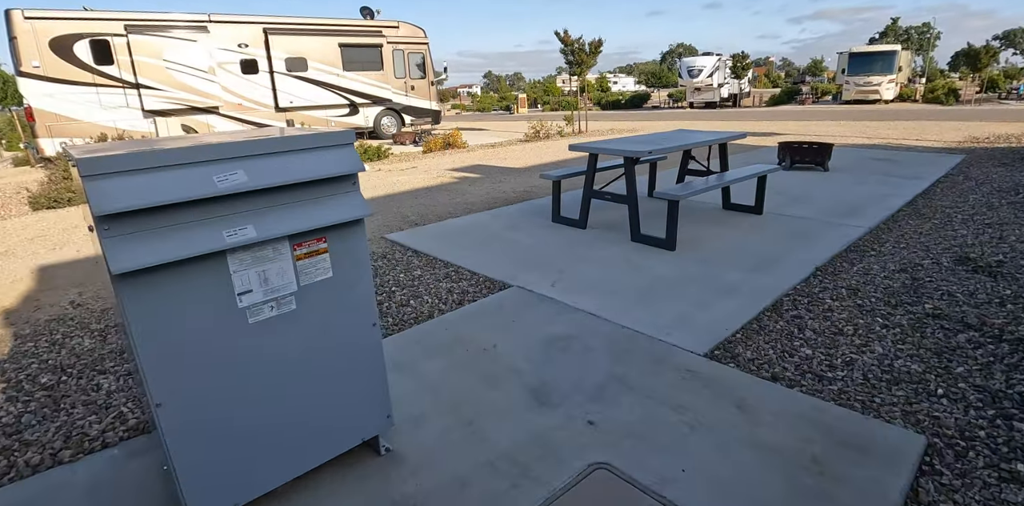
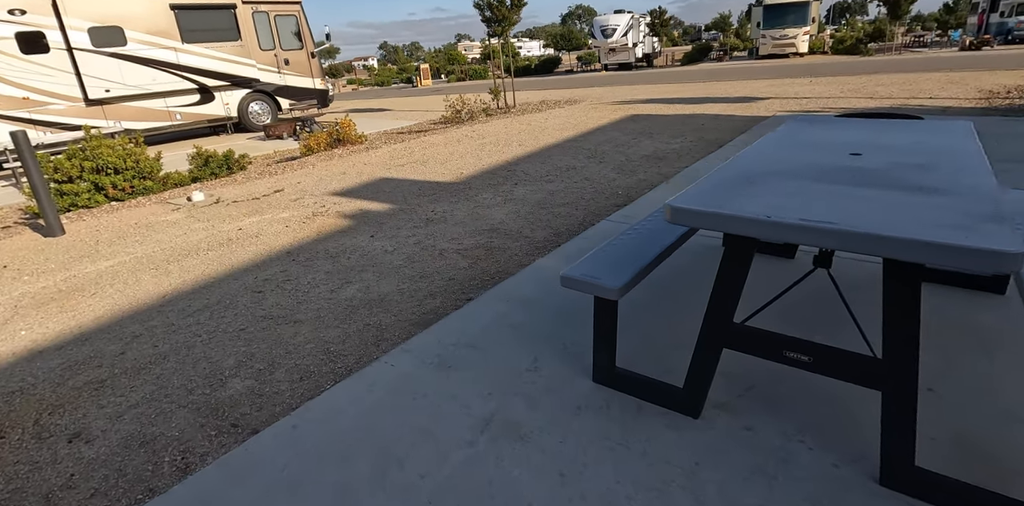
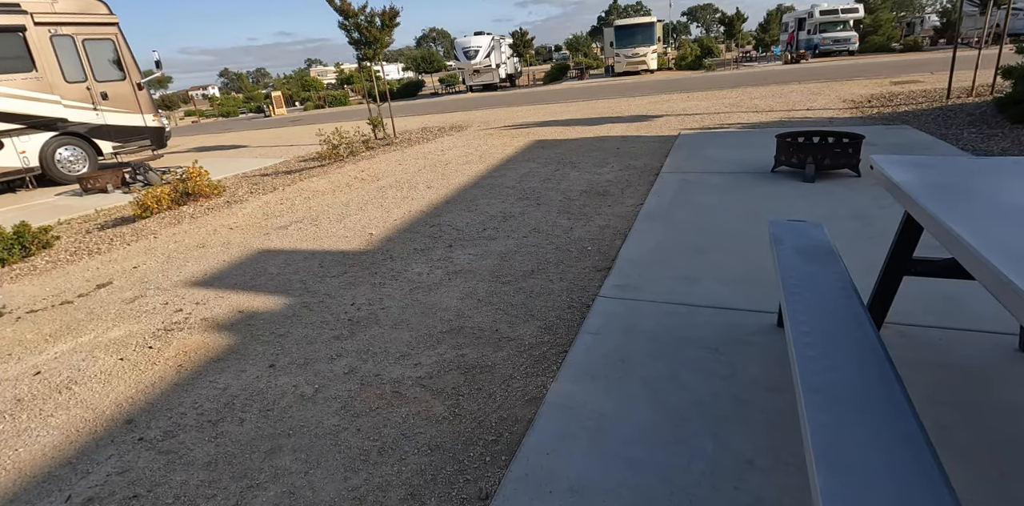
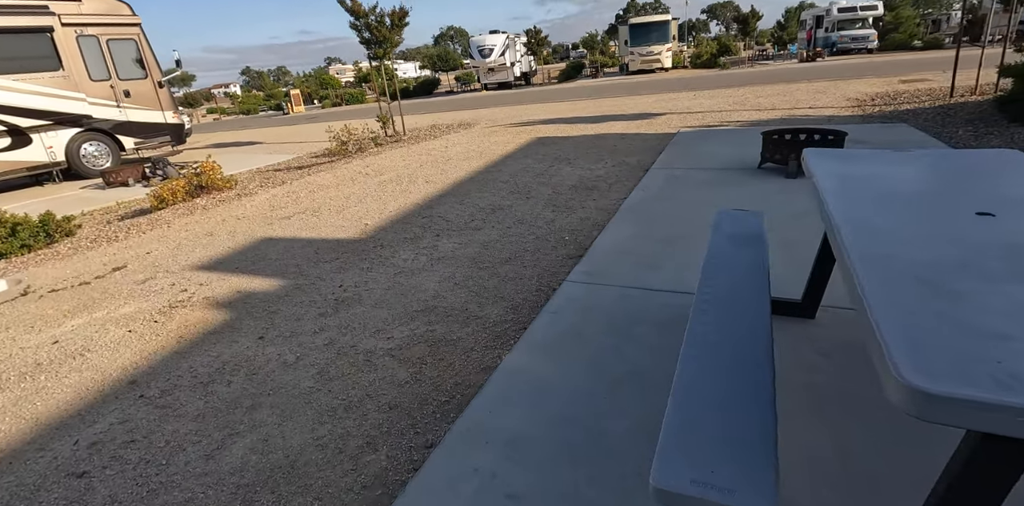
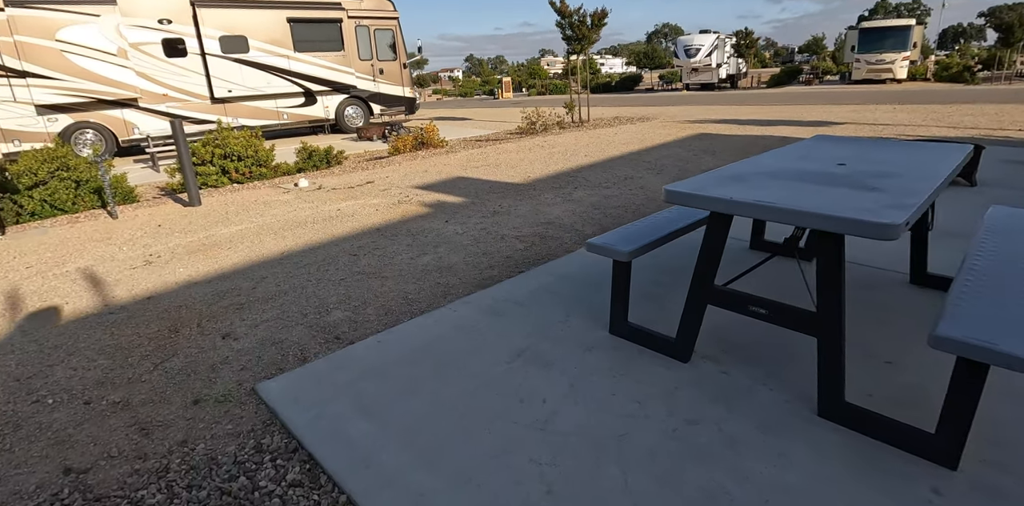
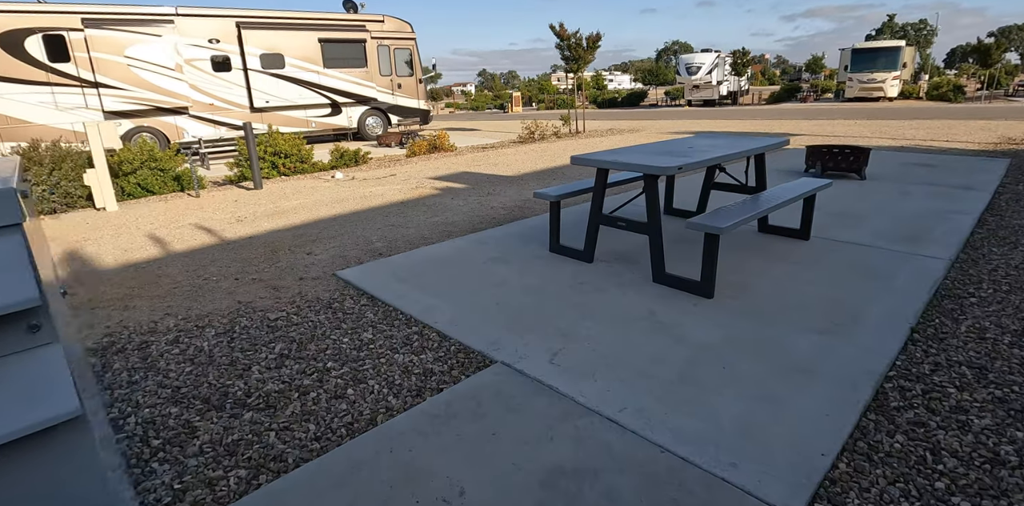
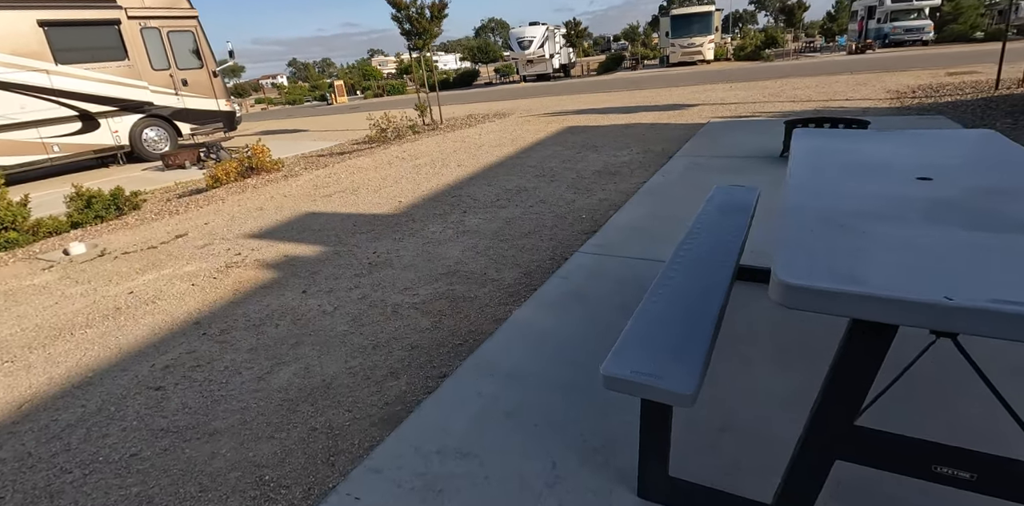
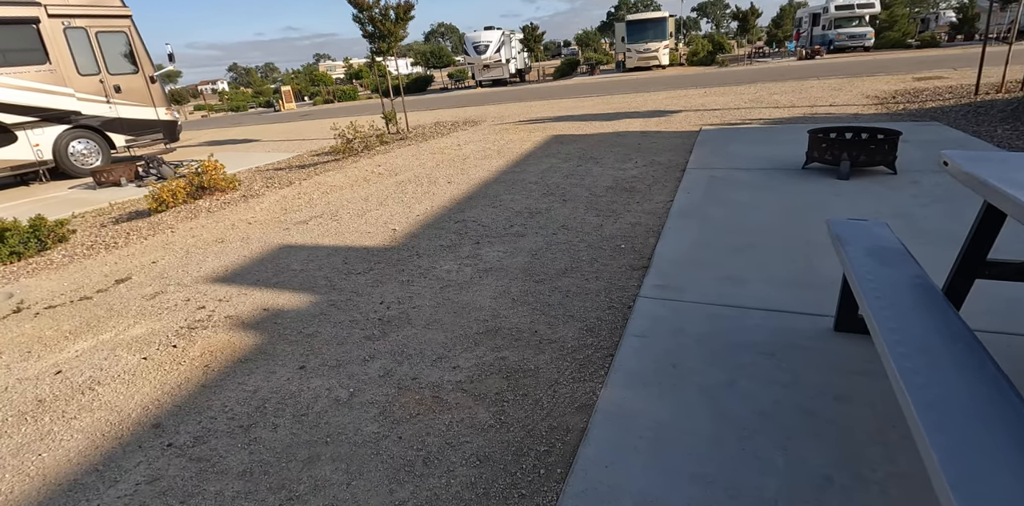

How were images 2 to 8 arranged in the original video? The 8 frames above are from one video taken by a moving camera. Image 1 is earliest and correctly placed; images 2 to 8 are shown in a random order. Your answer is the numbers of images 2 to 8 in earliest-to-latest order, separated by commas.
6, 5, 2, 7, 4, 3, 8
